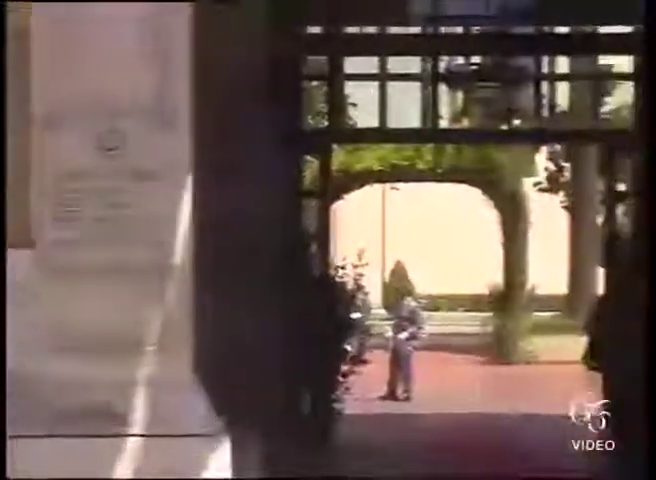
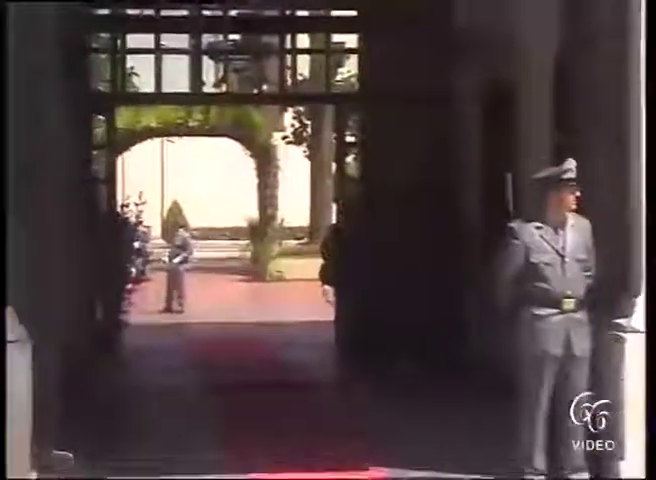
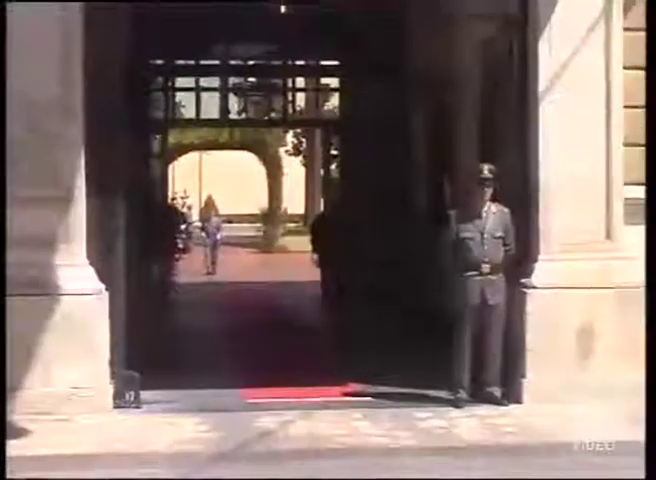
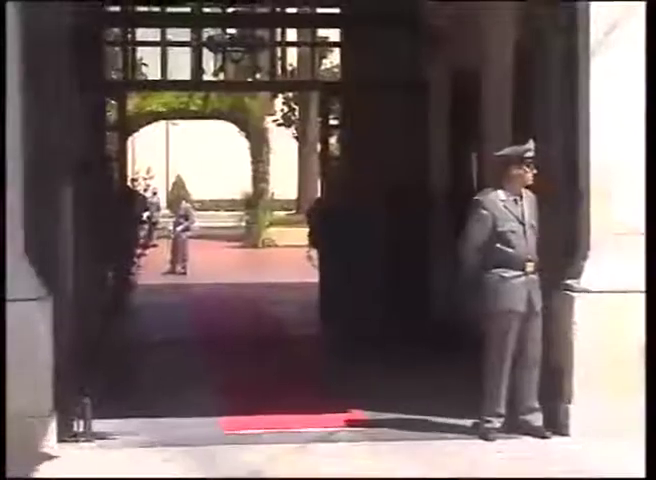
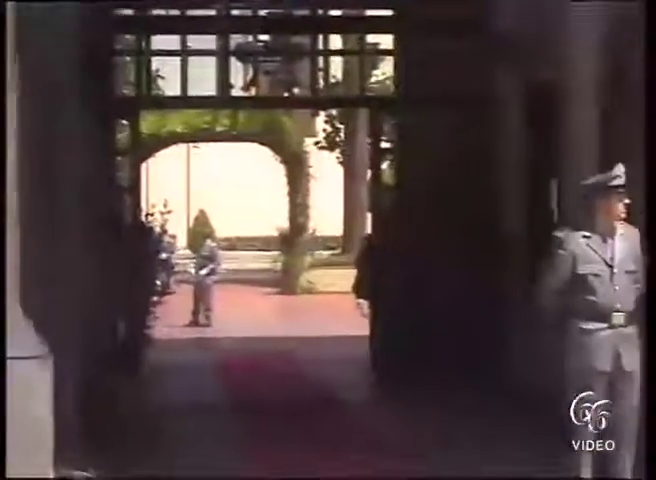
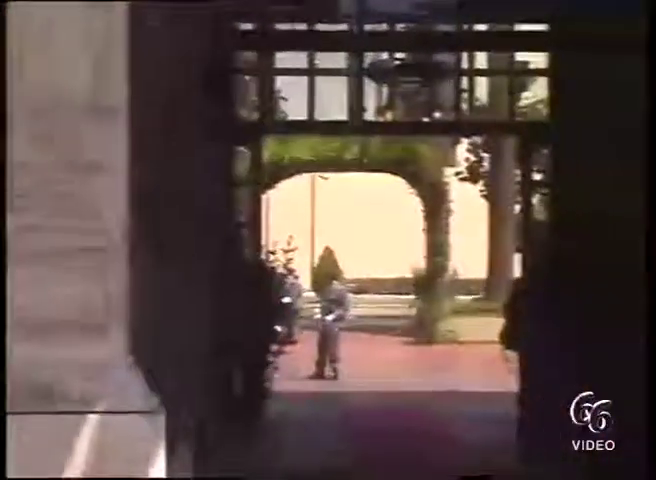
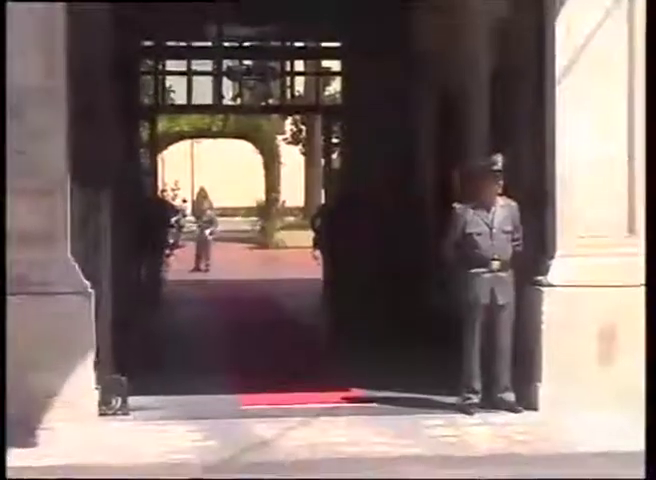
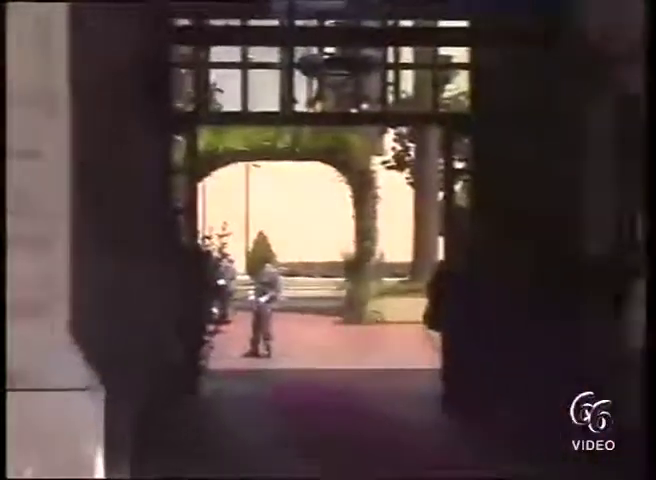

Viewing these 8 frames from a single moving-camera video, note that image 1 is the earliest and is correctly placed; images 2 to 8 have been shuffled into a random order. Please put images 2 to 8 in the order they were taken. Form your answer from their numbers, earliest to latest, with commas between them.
6, 8, 5, 2, 4, 7, 3
